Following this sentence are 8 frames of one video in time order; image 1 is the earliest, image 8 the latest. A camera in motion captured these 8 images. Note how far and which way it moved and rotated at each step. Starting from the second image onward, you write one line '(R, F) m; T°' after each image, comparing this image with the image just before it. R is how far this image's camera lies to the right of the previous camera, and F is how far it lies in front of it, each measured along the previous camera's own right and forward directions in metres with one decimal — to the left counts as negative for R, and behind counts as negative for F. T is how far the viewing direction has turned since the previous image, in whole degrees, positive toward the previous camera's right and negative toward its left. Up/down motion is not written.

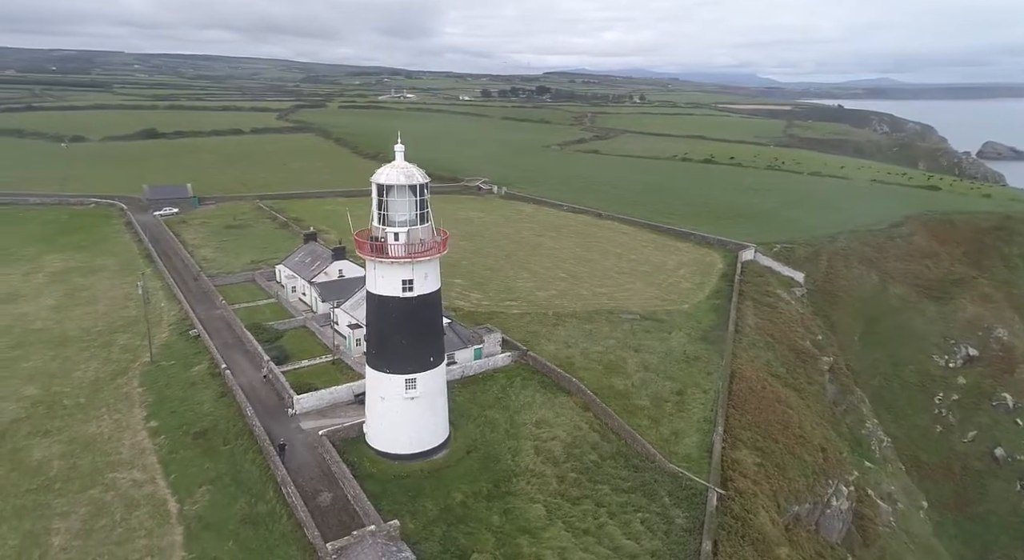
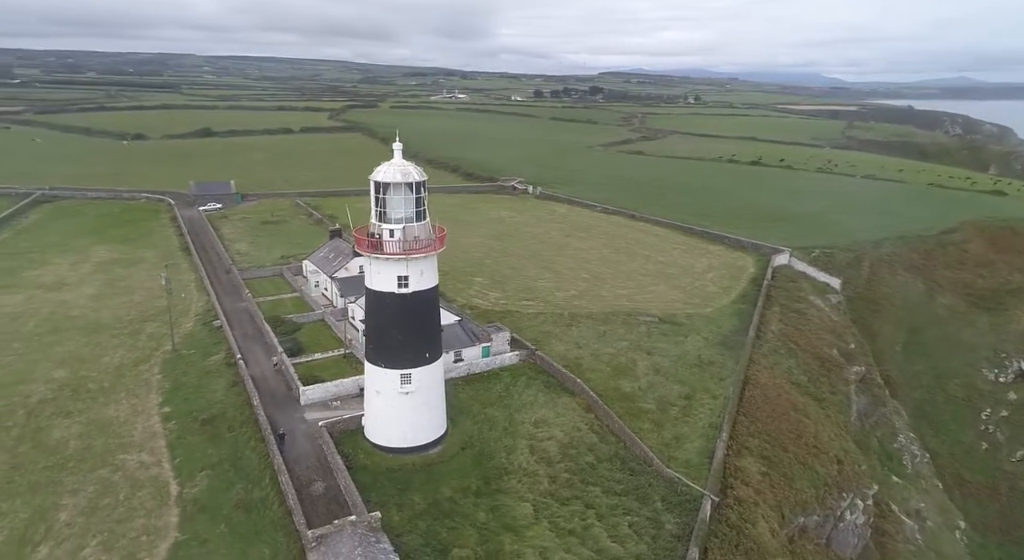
(+1.4, 0.0) m; -4°
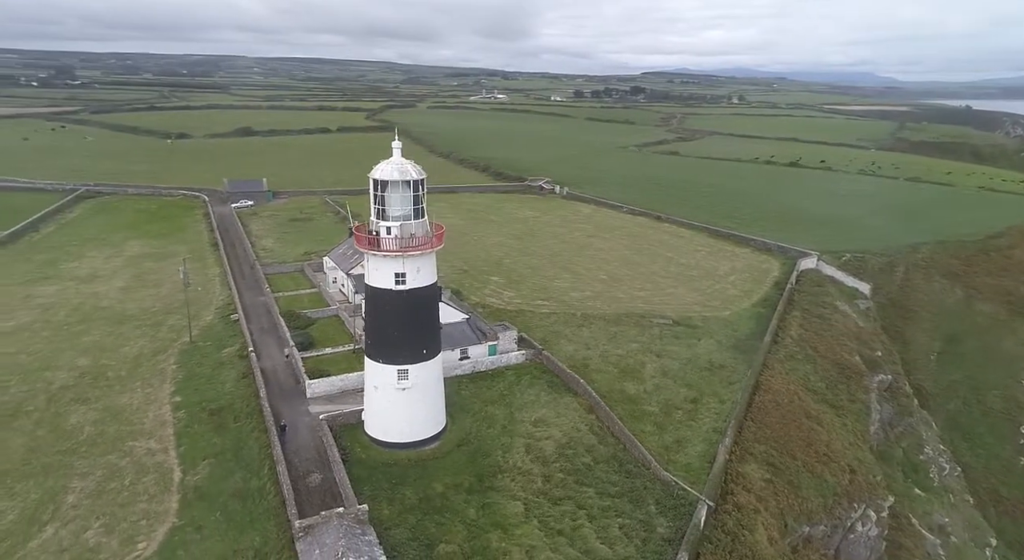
(+1.0, 0.0) m; -3°
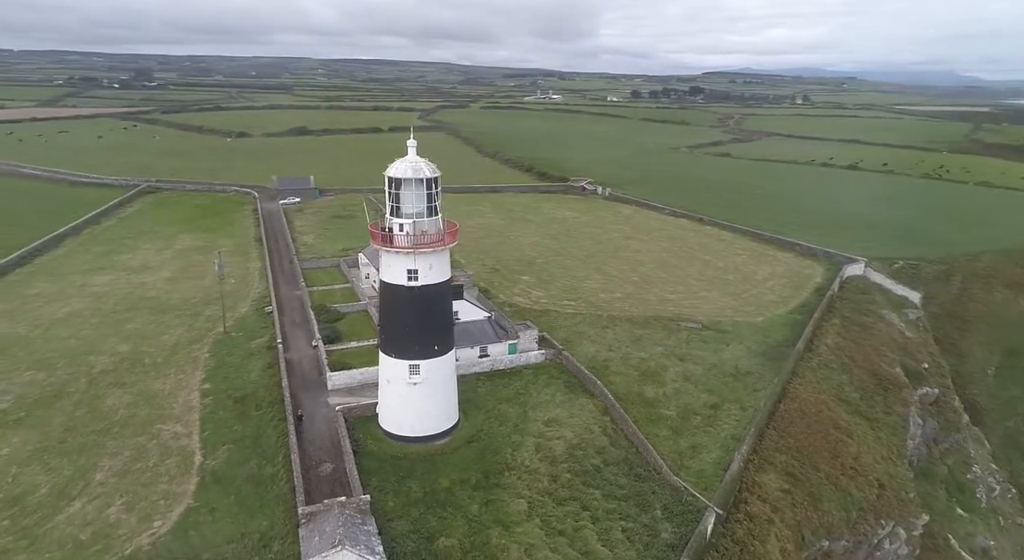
(+1.0, 0.0) m; -4°
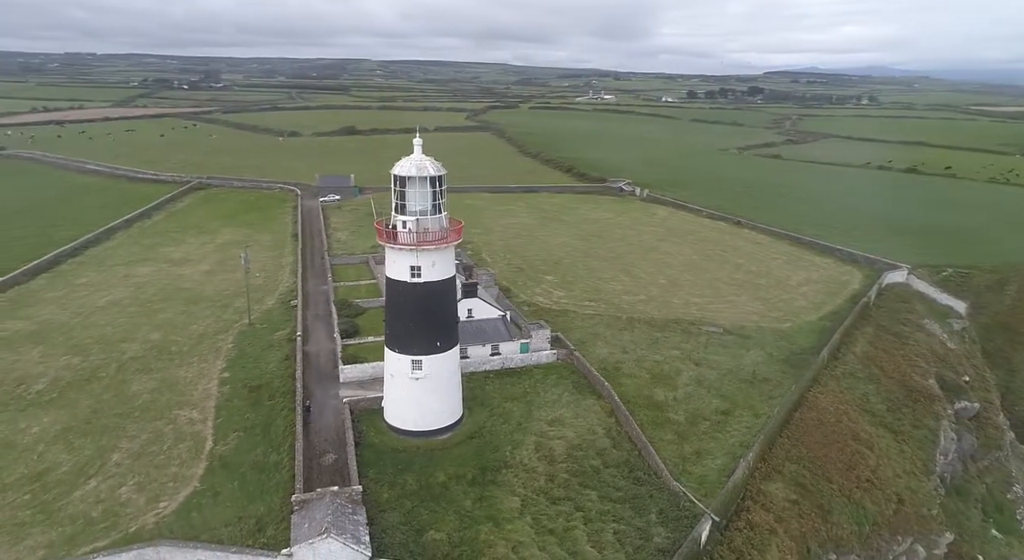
(+1.2, 0.0) m; -4°
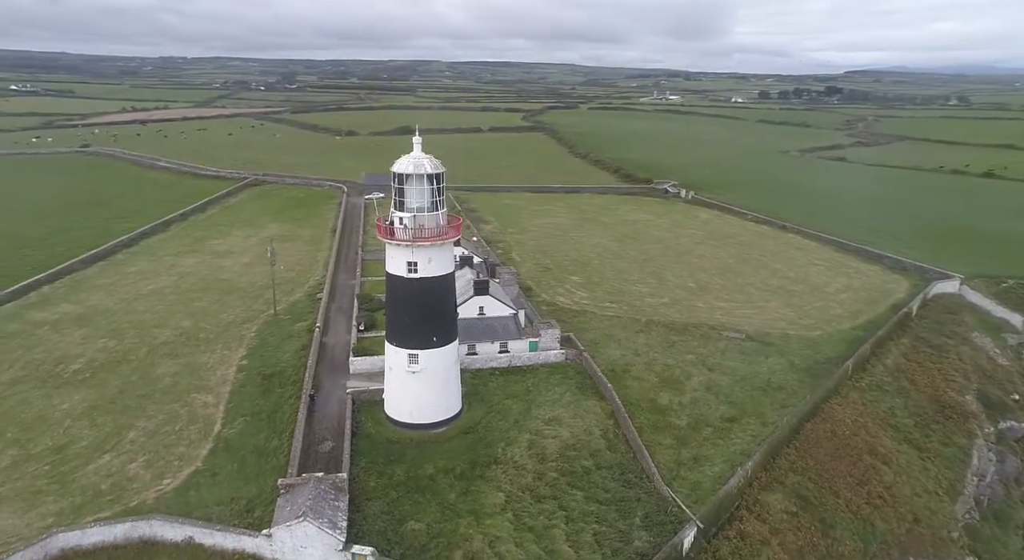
(+1.7, -0.1) m; -5°
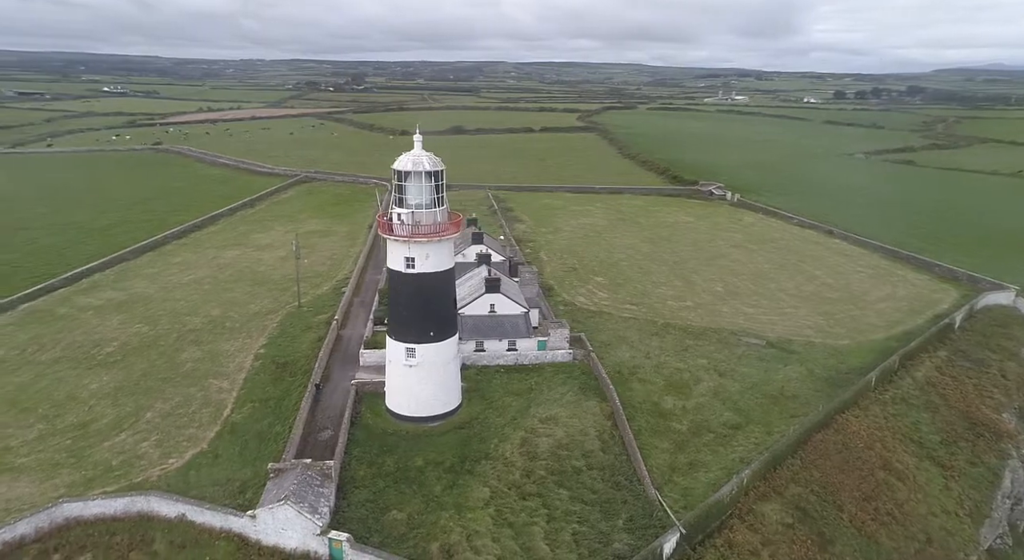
(+1.7, -0.1) m; -5°
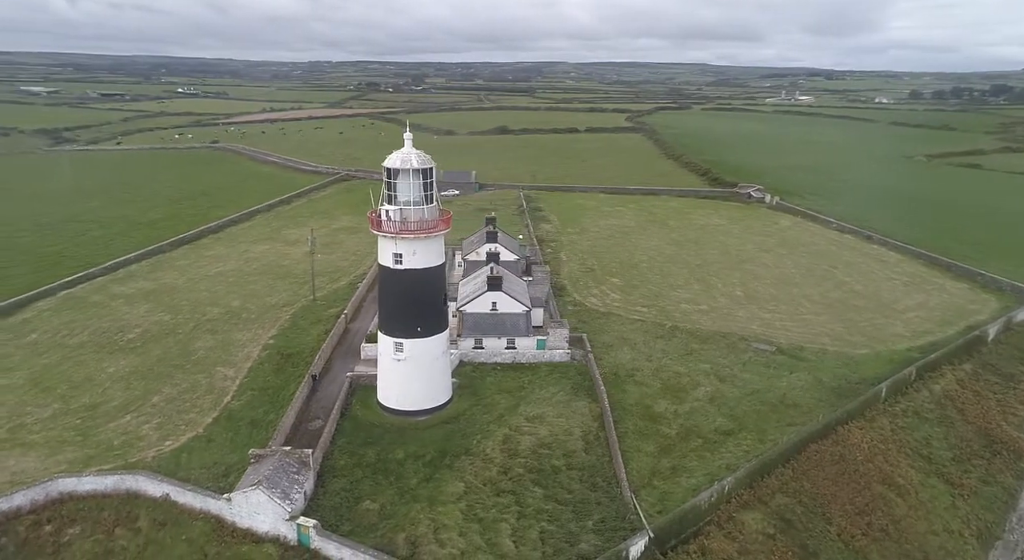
(+1.8, -0.1) m; -4°
